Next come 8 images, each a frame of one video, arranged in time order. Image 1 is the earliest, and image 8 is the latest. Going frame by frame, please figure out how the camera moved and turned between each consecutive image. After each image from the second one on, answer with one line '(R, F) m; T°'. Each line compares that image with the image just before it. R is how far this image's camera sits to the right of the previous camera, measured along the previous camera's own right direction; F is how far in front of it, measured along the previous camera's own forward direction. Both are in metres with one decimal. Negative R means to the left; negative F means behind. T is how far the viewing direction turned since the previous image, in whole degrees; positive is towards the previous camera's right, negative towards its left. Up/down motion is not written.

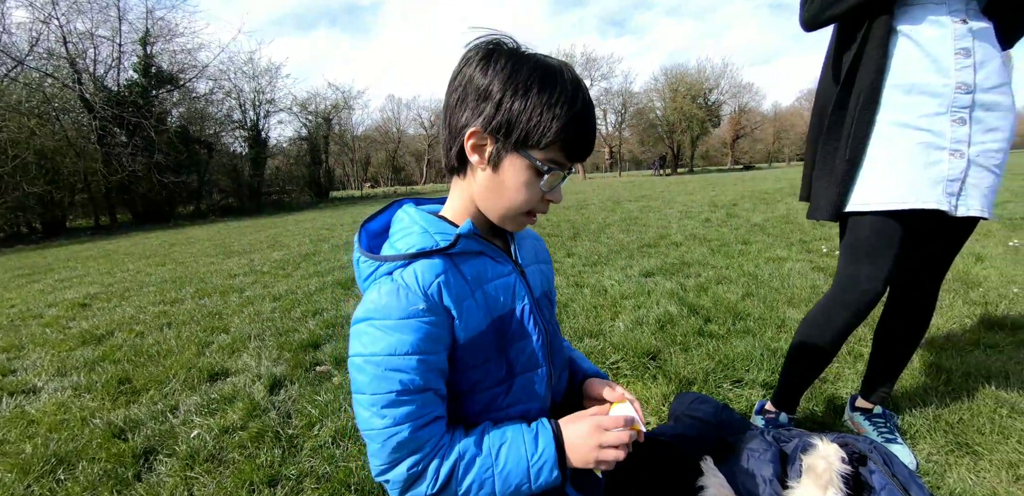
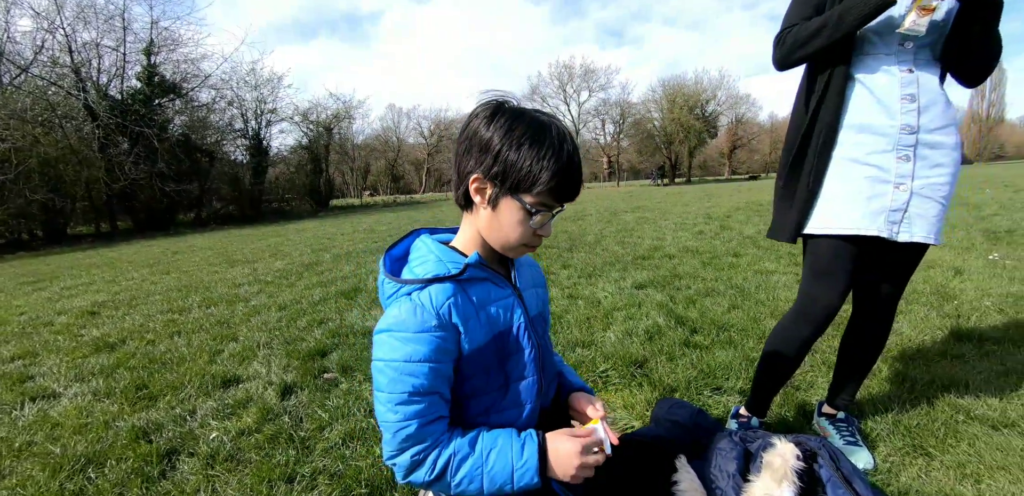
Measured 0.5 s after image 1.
(0.0, -0.2) m; 0°
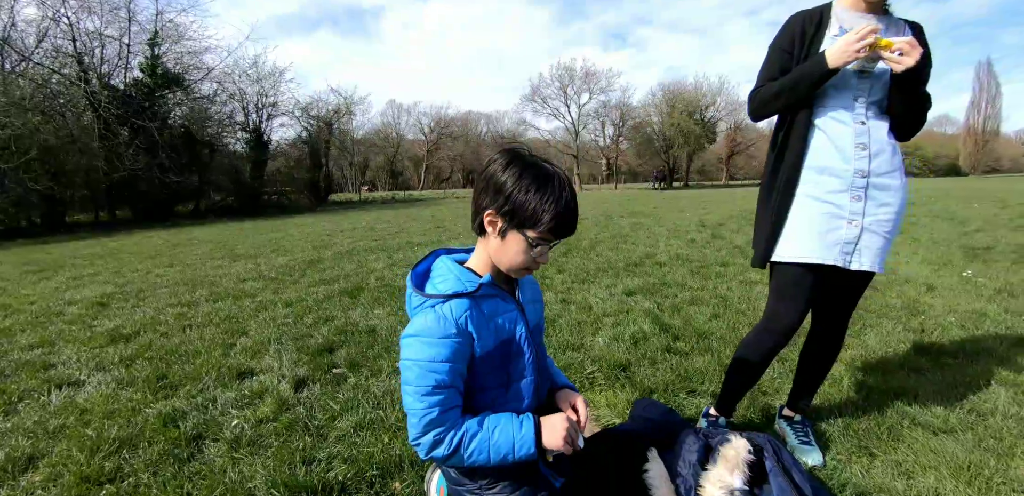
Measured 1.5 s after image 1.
(0.0, -0.2) m; 0°
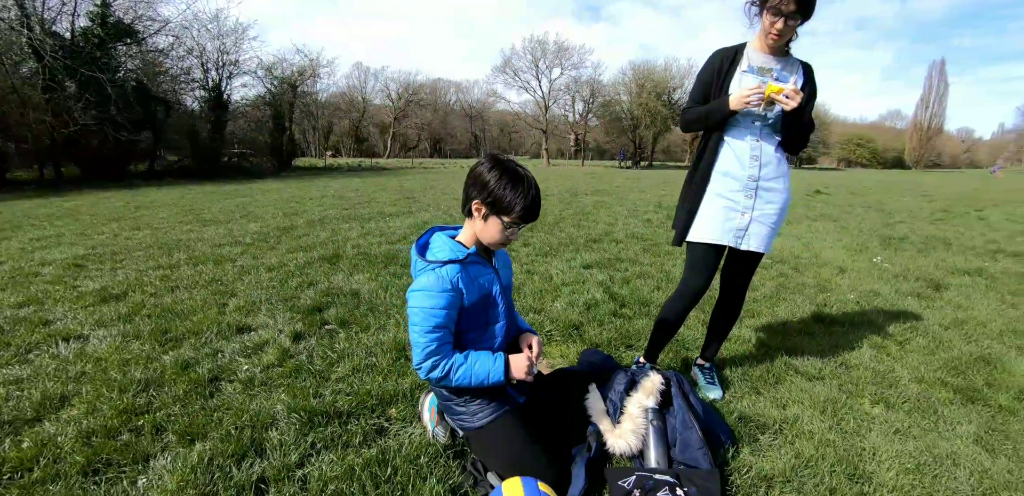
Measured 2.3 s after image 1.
(-0.1, -0.5) m; +4°
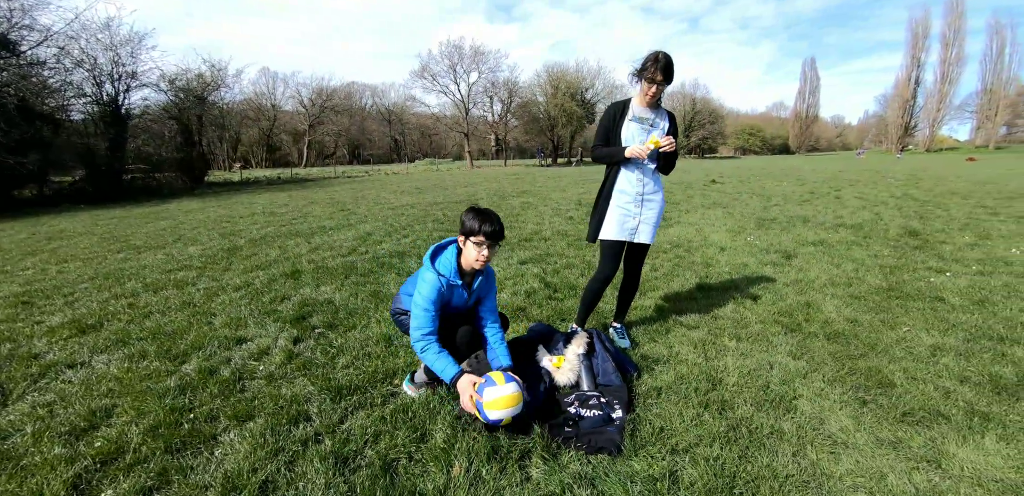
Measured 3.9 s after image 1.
(-0.2, -0.9) m; +9°
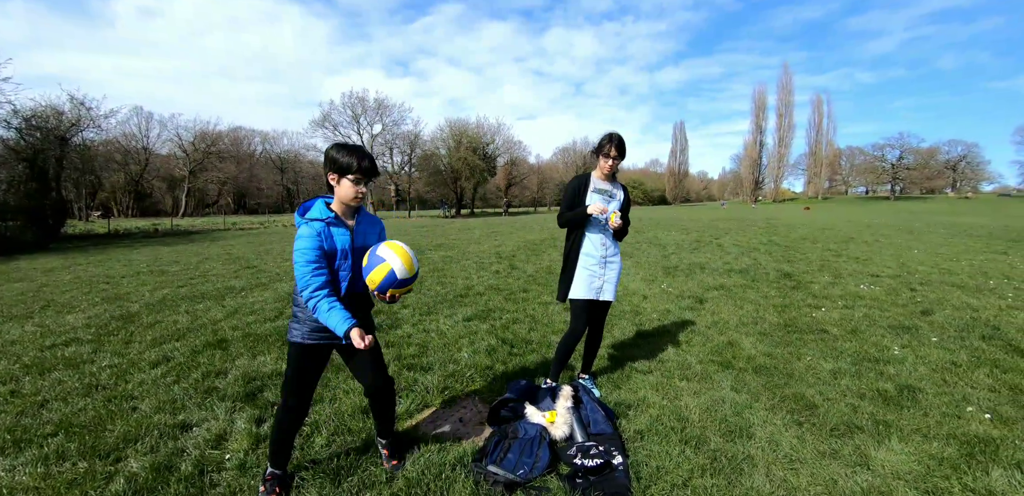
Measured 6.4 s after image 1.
(-0.6, -0.2) m; +12°
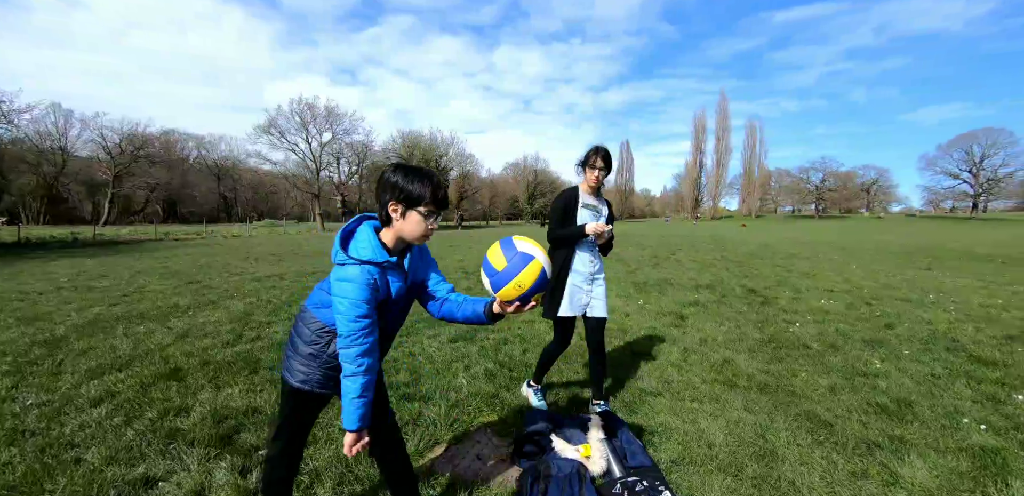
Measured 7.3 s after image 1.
(-0.5, +0.3) m; +6°
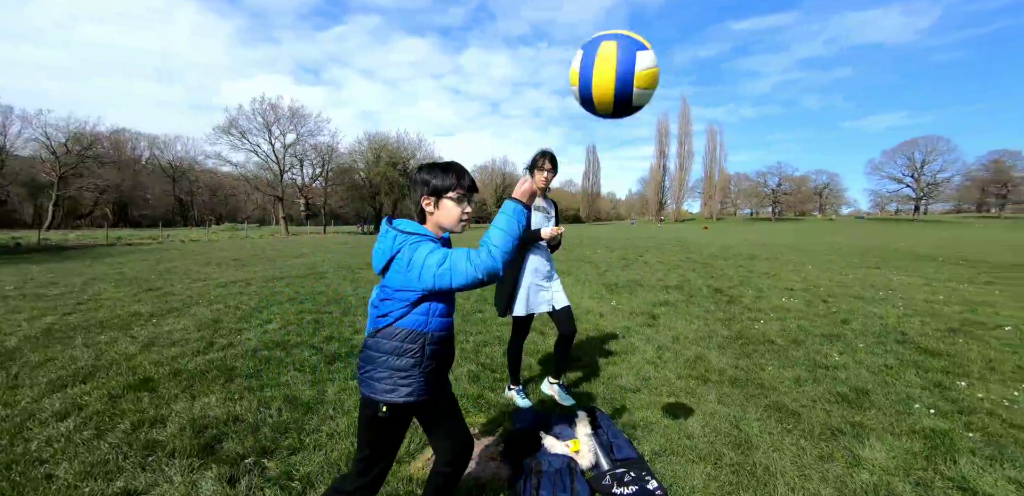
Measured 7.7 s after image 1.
(-0.1, -0.1) m; +4°
